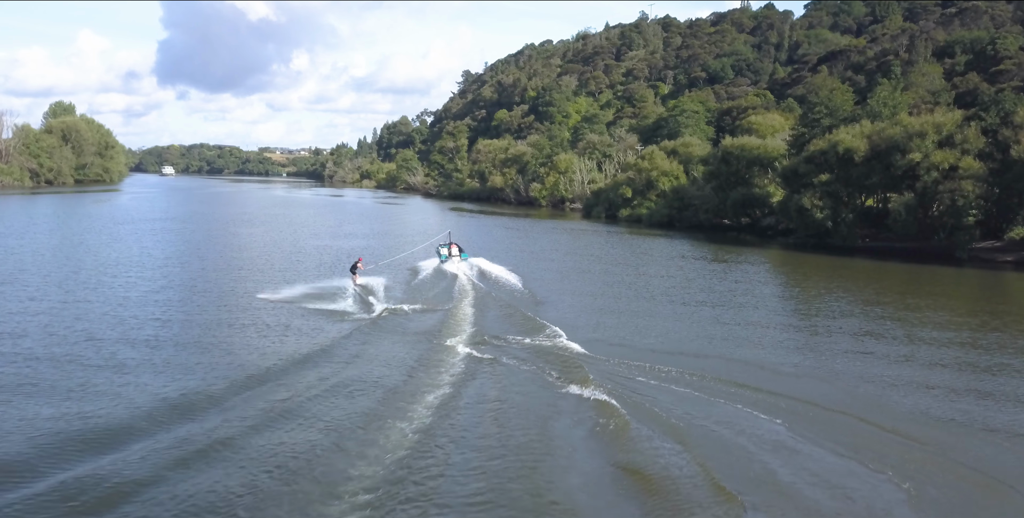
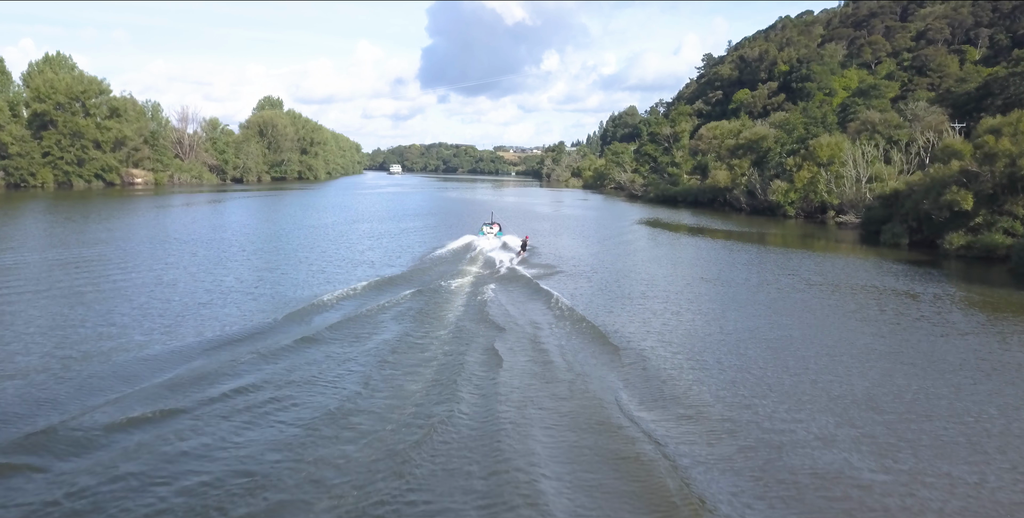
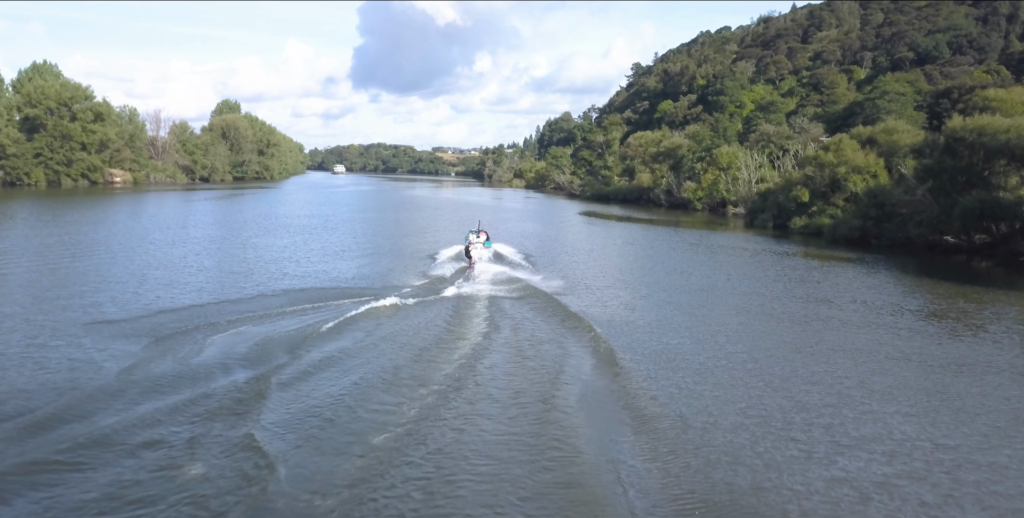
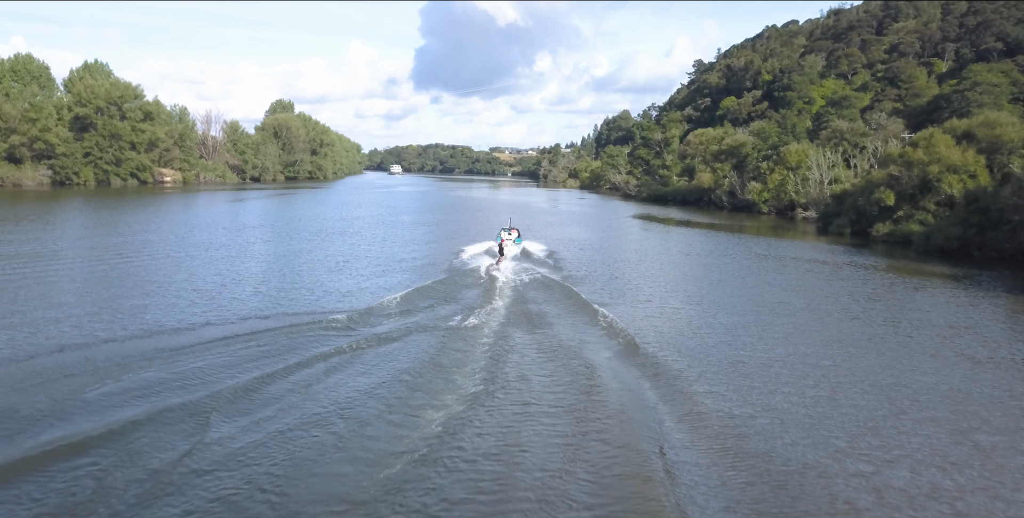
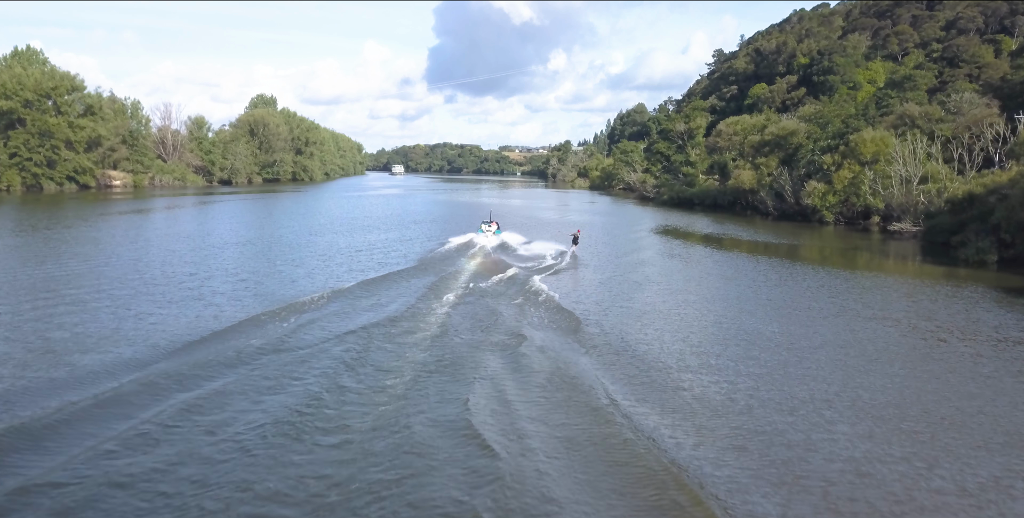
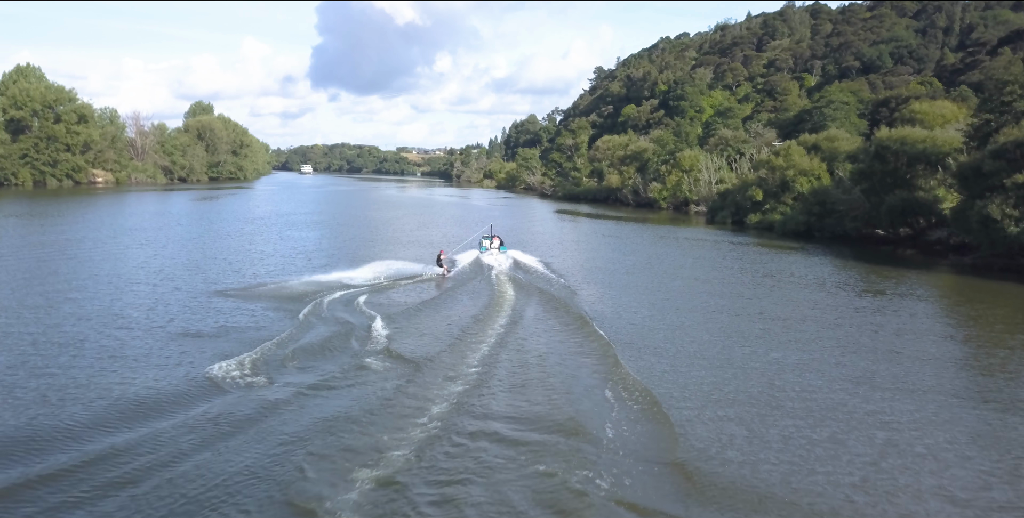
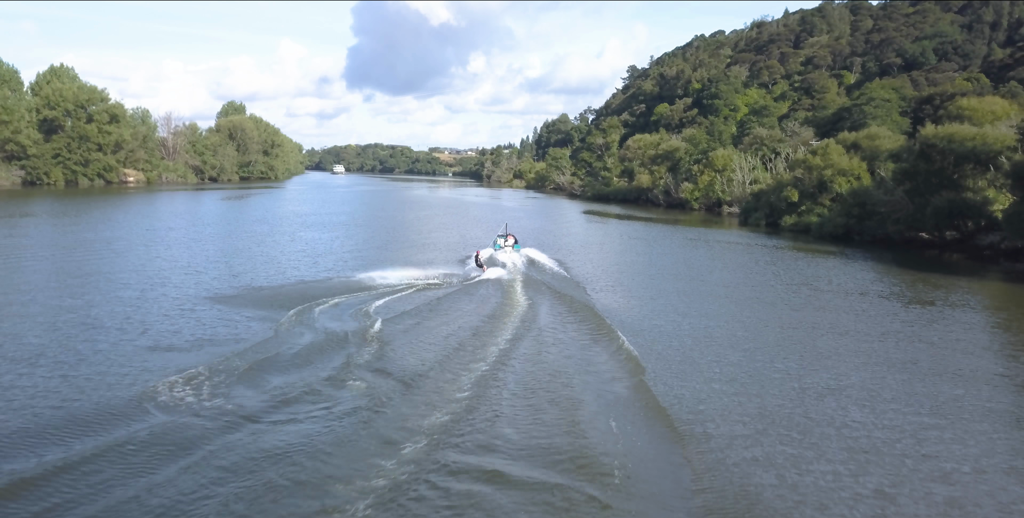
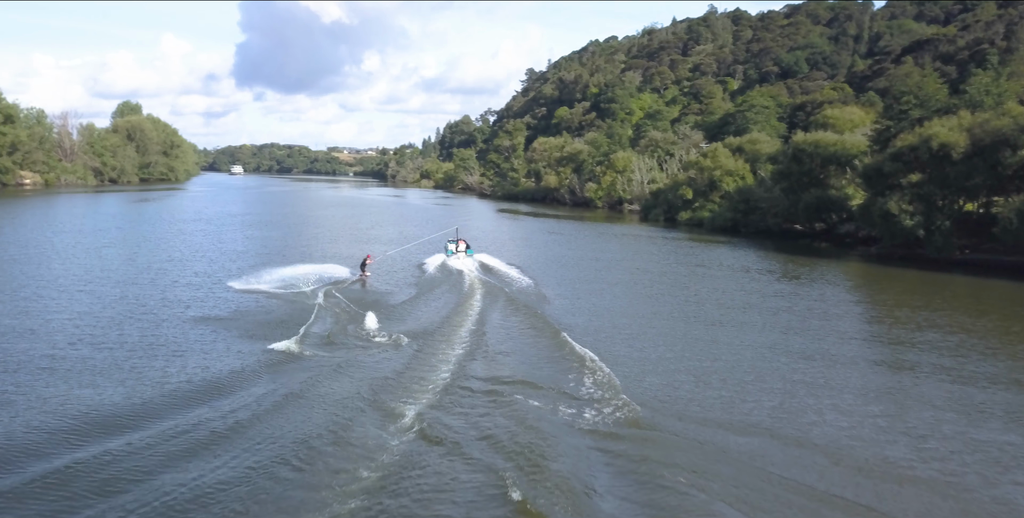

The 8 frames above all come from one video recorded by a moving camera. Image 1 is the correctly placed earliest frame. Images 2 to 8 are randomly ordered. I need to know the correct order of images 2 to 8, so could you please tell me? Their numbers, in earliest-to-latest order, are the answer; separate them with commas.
8, 6, 7, 3, 4, 2, 5
